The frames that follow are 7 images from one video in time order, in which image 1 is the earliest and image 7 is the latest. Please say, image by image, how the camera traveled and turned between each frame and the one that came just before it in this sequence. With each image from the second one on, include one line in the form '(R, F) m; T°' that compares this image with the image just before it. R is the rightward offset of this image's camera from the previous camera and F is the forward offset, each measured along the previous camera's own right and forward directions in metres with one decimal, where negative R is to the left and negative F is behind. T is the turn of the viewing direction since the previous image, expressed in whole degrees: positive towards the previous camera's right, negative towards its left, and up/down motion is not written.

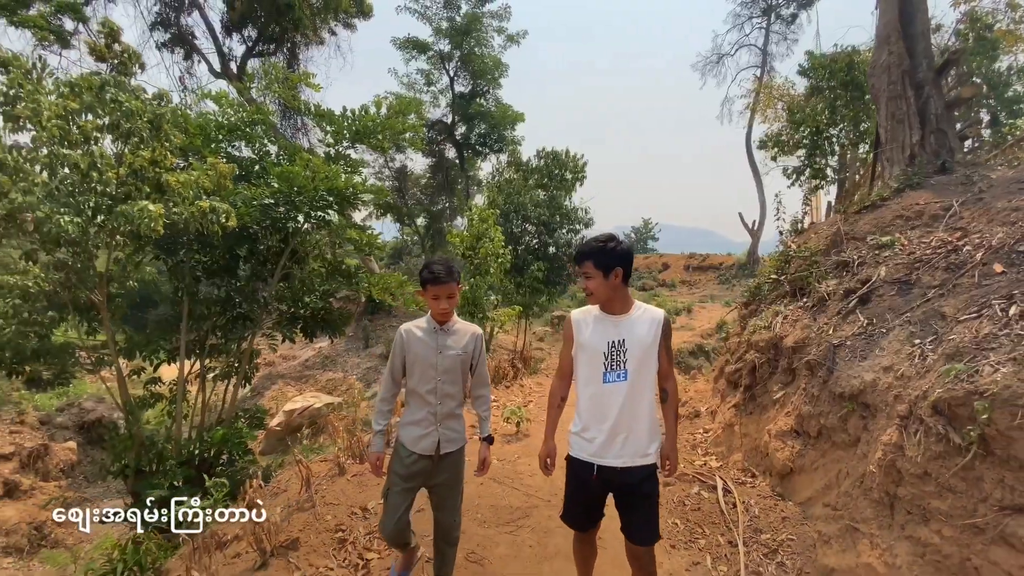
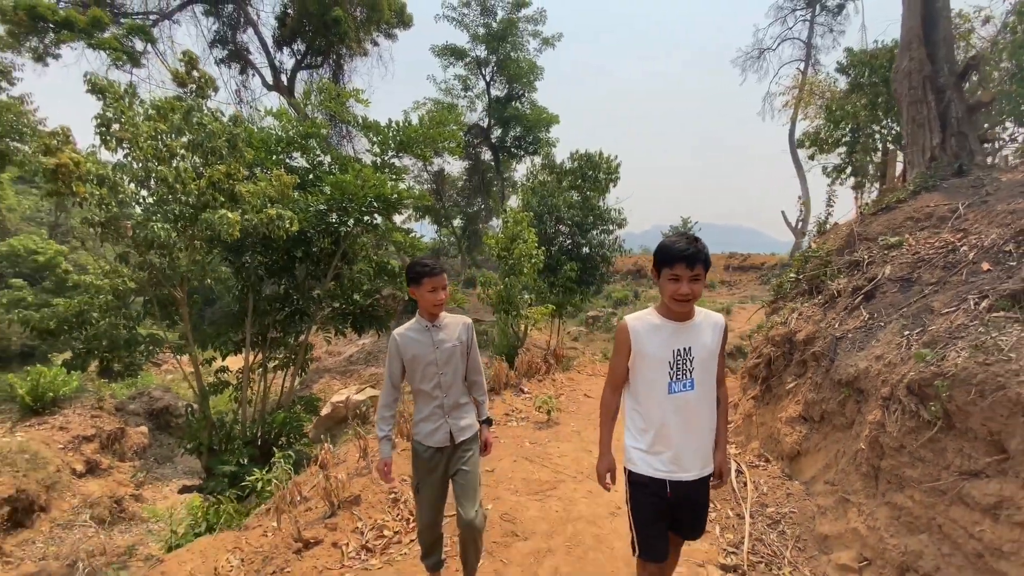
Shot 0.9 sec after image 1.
(0.0, -0.4) m; -4°
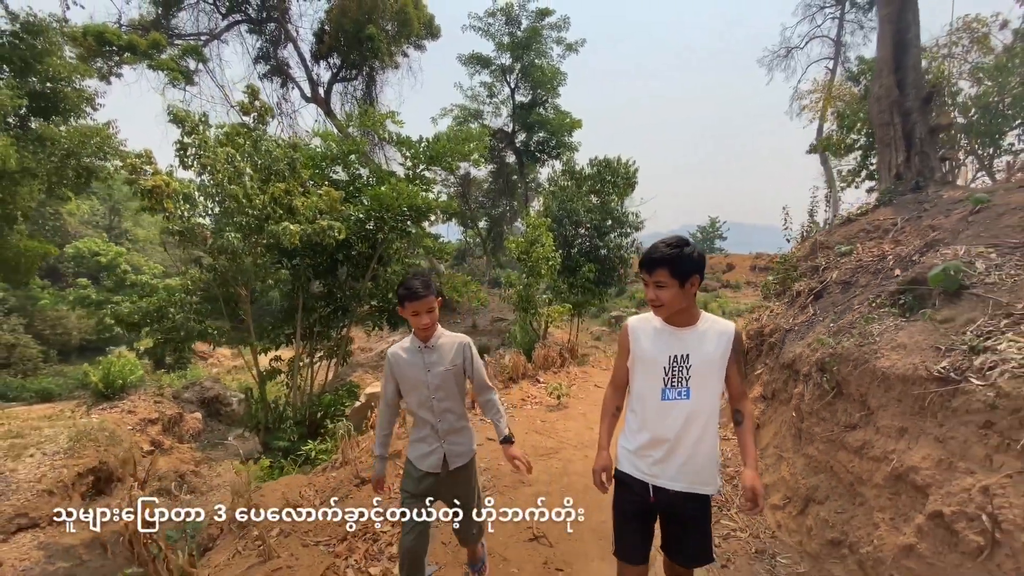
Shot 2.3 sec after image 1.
(+0.1, -0.7) m; -3°
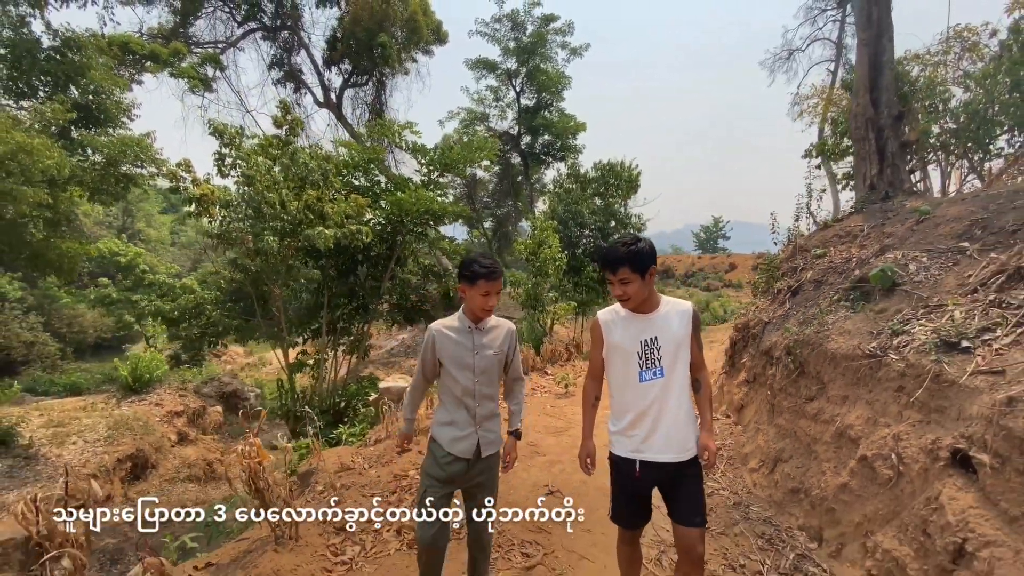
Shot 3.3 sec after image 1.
(-0.1, -0.6) m; 0°
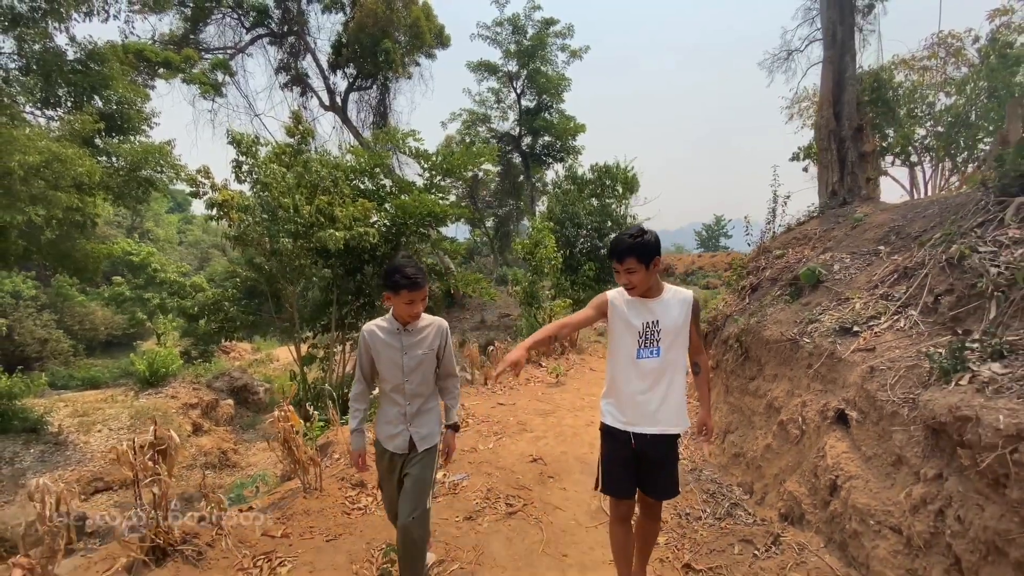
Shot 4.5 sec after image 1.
(+0.1, -0.5) m; 0°
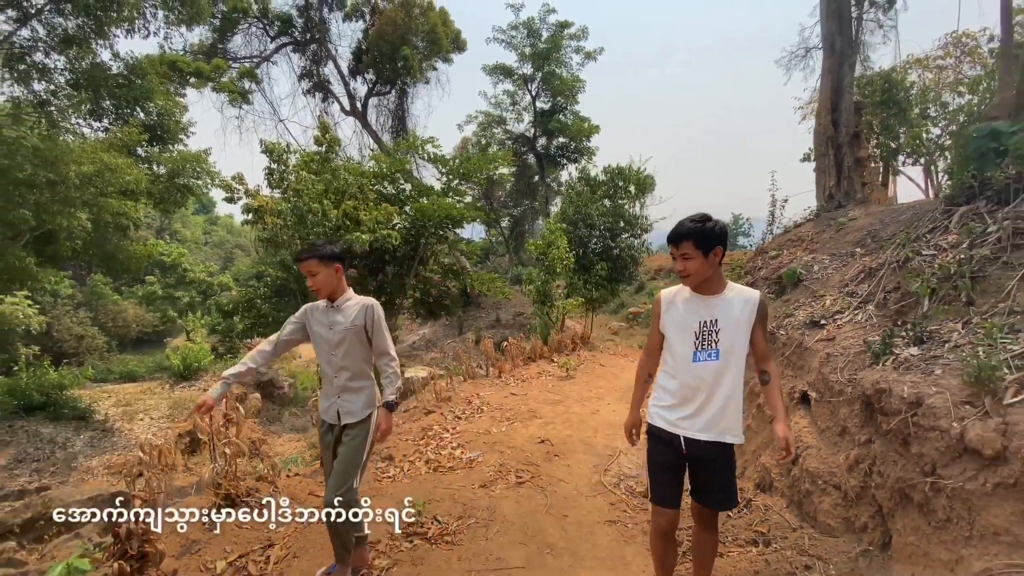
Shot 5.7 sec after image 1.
(0.0, -0.4) m; -2°
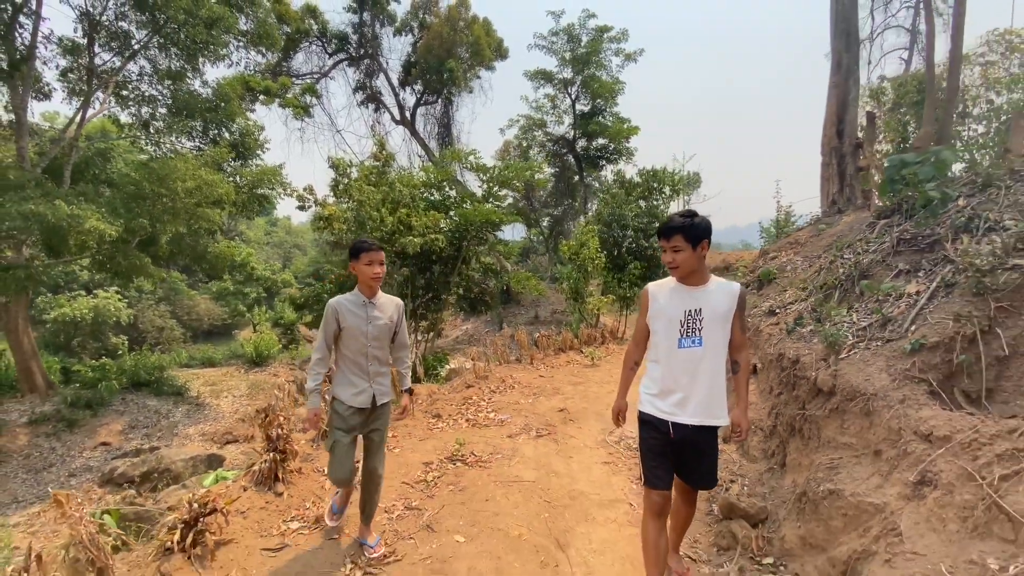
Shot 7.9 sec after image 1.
(+0.2, -1.0) m; -5°
